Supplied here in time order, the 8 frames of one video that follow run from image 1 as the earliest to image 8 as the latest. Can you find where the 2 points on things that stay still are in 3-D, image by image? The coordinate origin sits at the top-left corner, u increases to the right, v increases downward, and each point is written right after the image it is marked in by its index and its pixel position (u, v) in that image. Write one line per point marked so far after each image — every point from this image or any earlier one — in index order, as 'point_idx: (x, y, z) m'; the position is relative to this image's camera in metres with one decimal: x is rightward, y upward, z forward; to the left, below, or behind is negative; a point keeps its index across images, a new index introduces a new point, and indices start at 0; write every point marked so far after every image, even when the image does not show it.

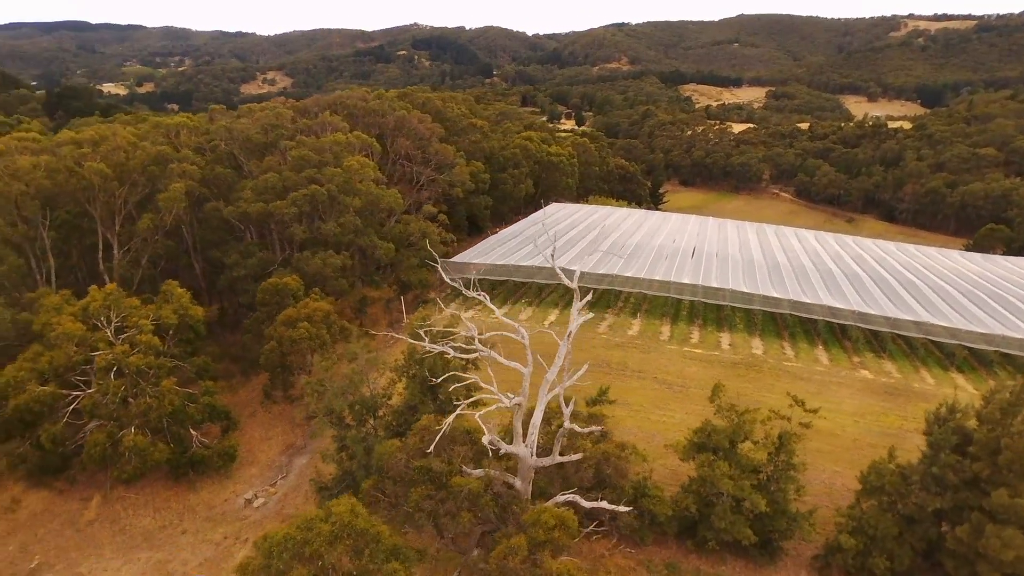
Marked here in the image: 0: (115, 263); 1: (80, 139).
0: (-11.6, +0.7, +18.4) m
1: (-12.4, +4.2, +18.0) m
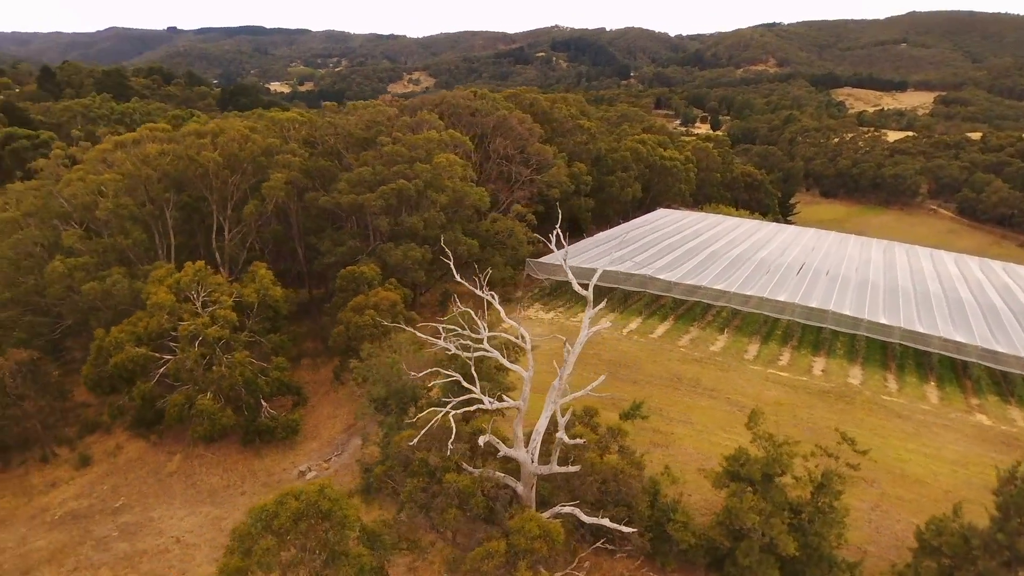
0: (-9.3, +1.4, +20.4) m
1: (-9.9, +5.0, +20.1) m
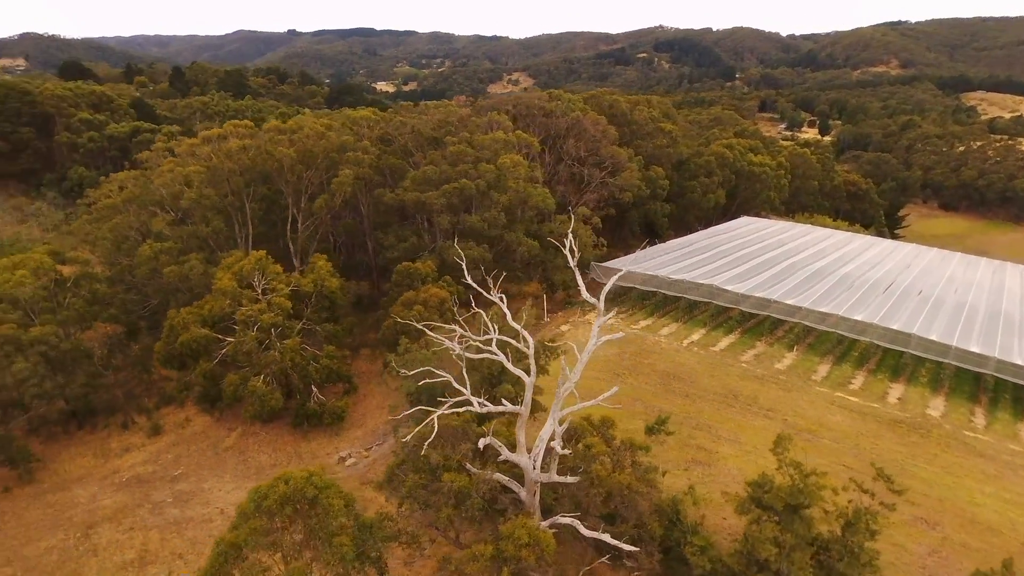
0: (-7.3, +1.8, +21.5) m
1: (-7.8, +5.4, +21.3) m
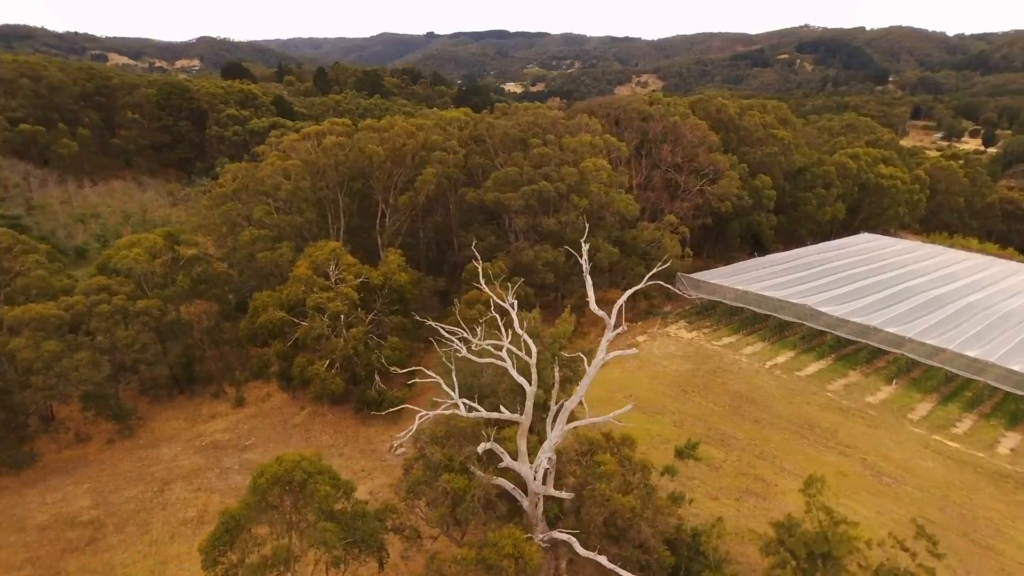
0: (-4.6, +2.1, +22.5) m
1: (-4.9, +5.7, +22.4) m
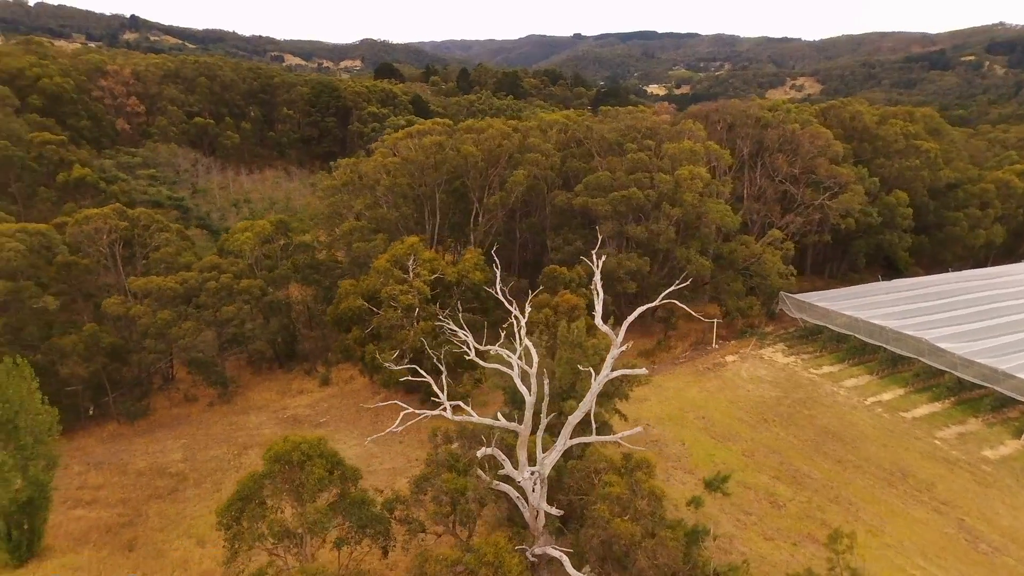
0: (-1.4, +2.2, +23.0) m
1: (-1.4, +5.8, +22.9) m
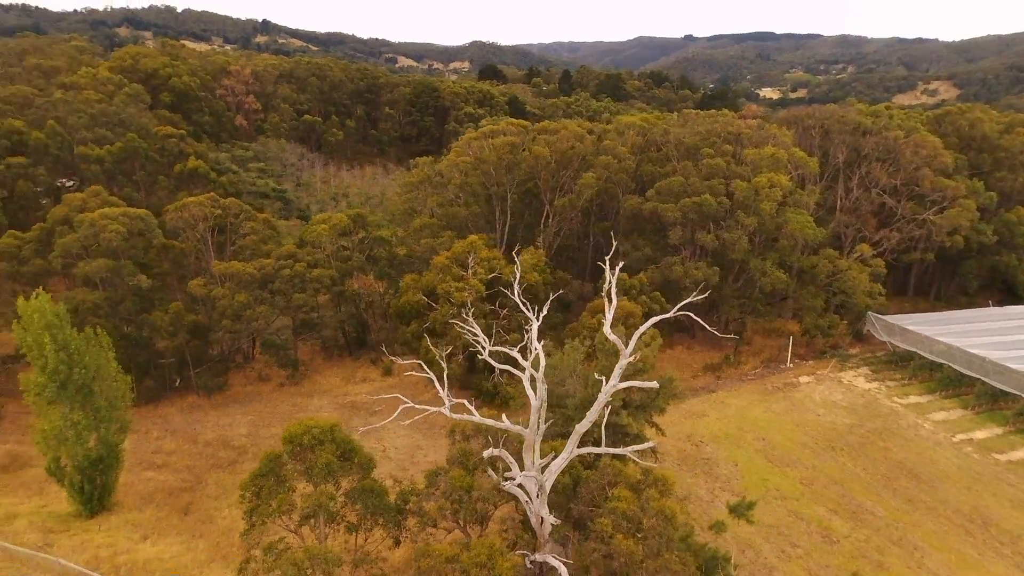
0: (+1.1, +2.1, +23.0) m
1: (+1.3, +5.7, +22.9) m
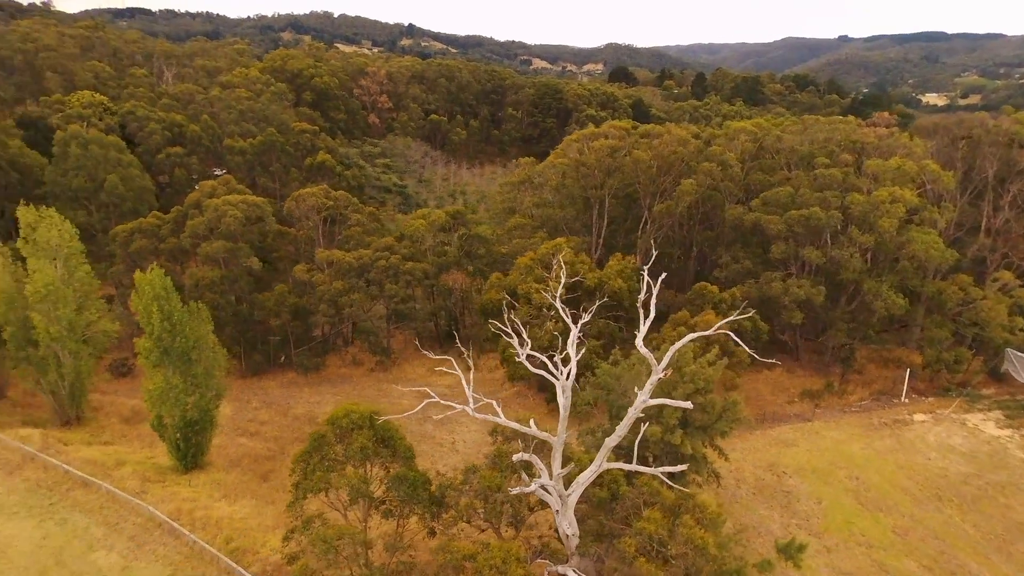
0: (+4.5, +1.9, +22.4) m
1: (+4.9, +5.5, +22.3) m
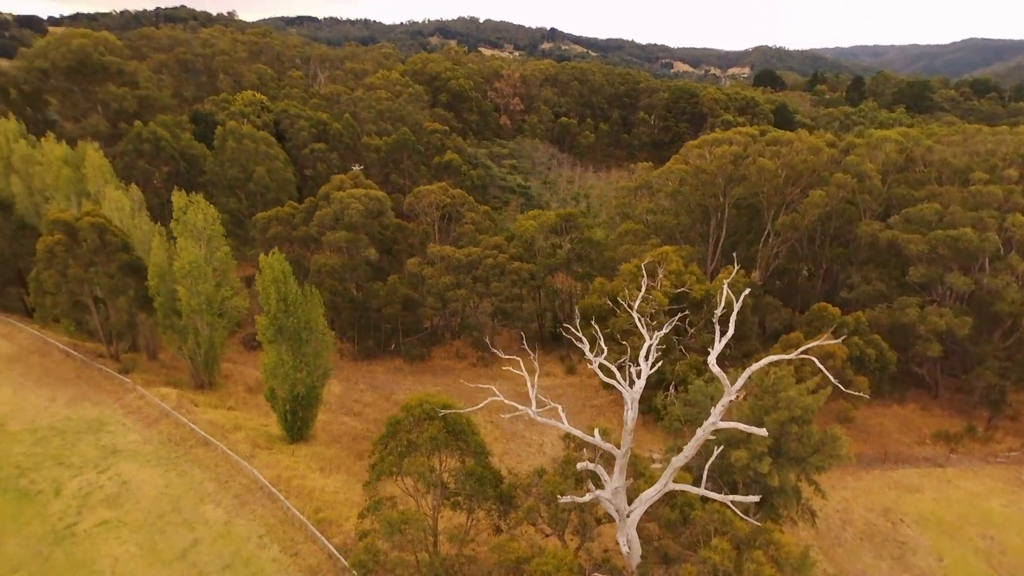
0: (+8.3, +1.3, +21.0) m
1: (+8.9, +4.9, +20.9) m
